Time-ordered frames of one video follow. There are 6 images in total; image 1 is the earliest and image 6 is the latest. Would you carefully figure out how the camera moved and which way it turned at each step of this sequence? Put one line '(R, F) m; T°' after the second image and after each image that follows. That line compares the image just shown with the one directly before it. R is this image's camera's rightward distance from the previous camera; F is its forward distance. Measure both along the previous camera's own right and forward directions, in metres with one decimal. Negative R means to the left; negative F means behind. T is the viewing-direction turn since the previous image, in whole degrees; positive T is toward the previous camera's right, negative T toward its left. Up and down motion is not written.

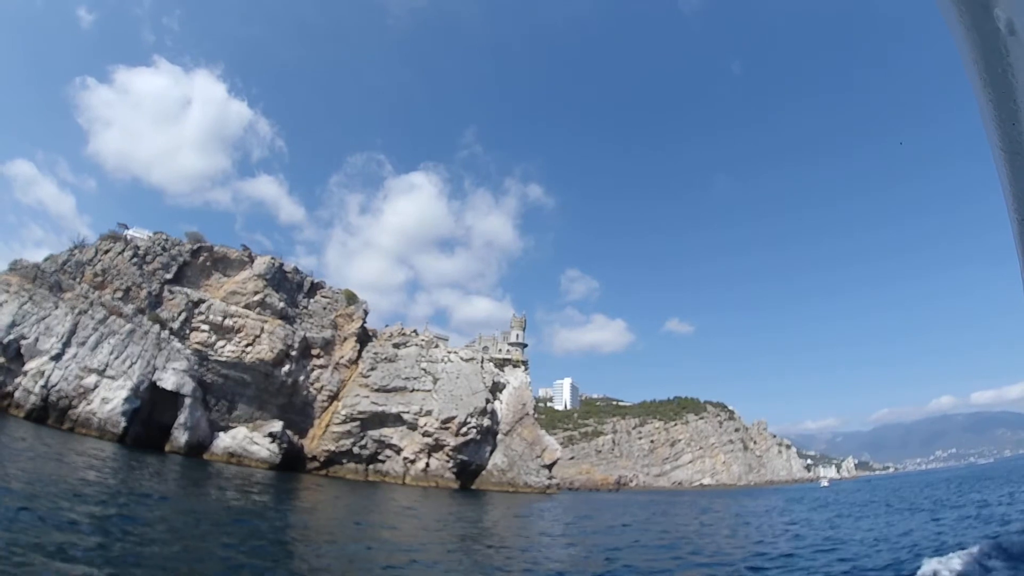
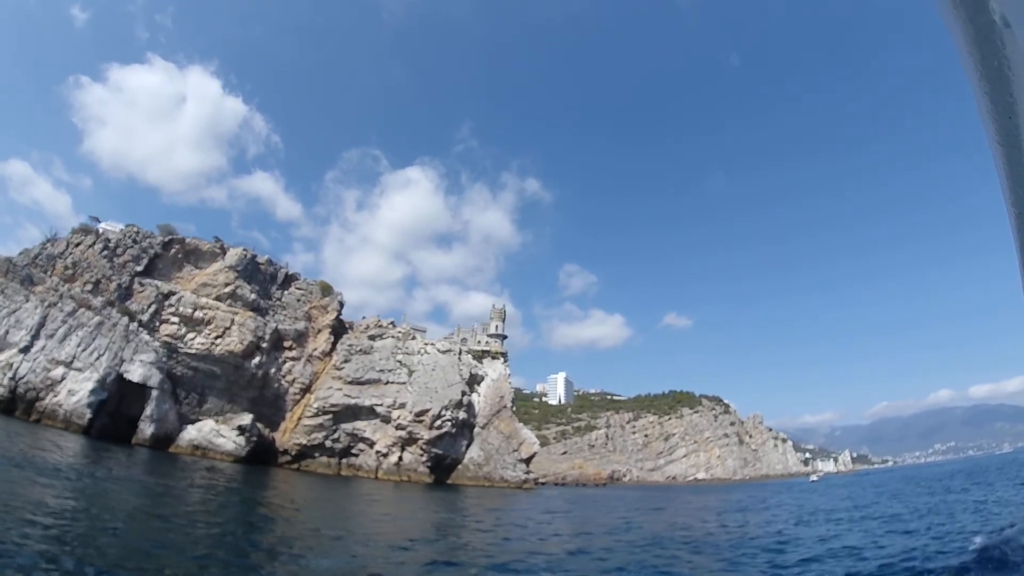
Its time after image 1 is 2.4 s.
(+1.5, +0.5) m; -1°
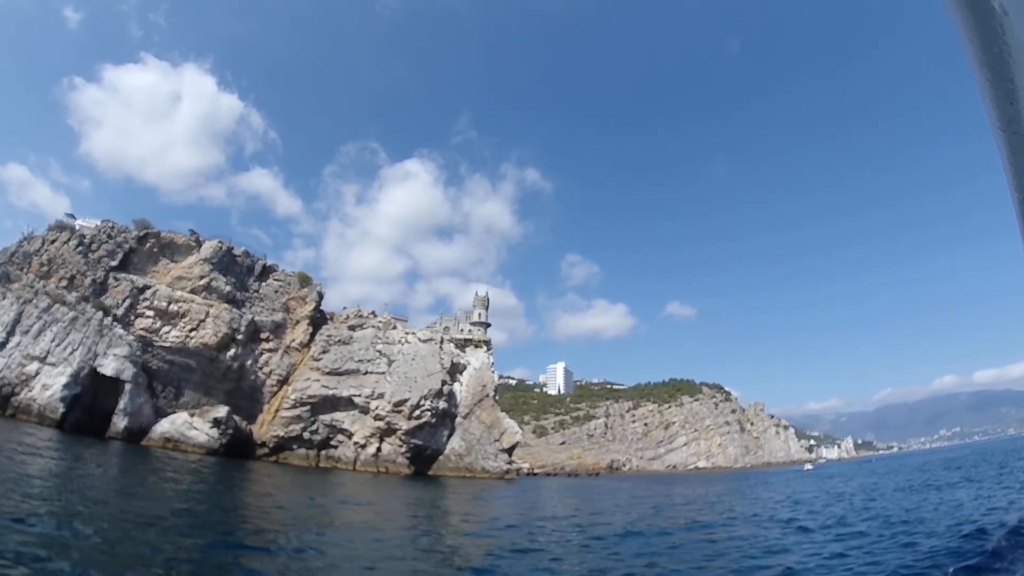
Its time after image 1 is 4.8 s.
(+1.5, +0.5) m; -1°
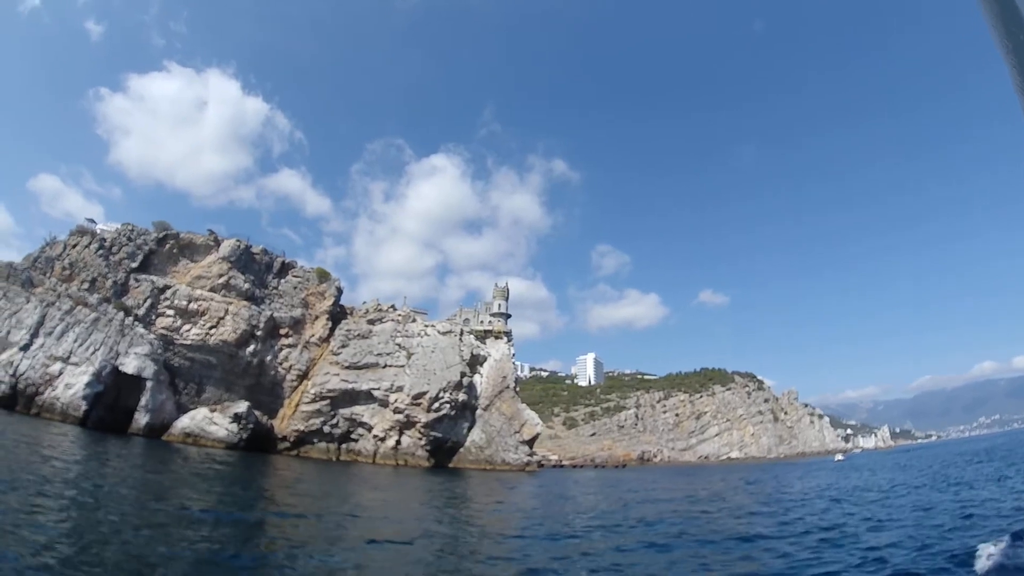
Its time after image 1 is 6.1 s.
(+0.8, +0.5) m; -3°
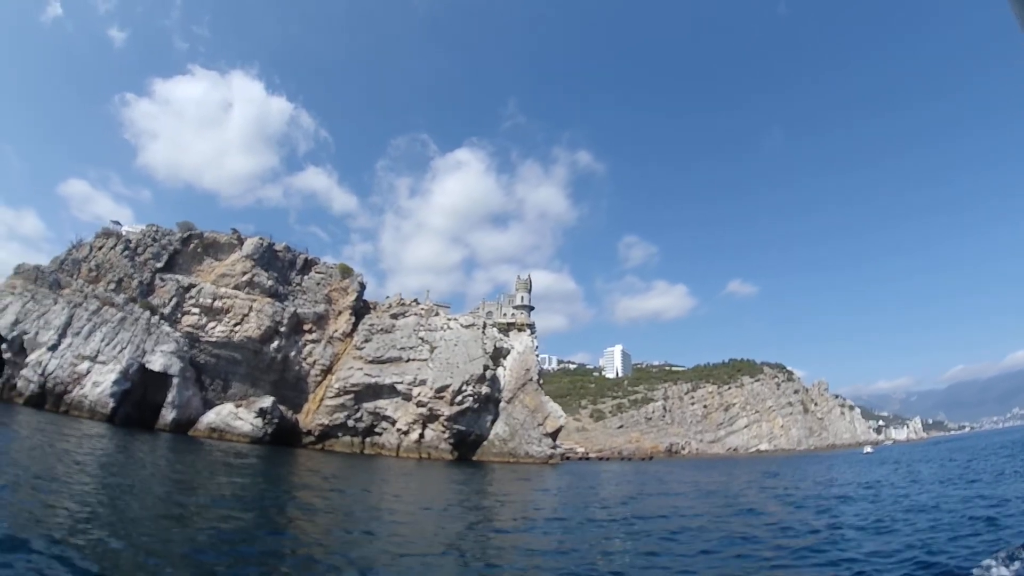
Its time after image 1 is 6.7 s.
(+0.5, +0.3) m; -3°
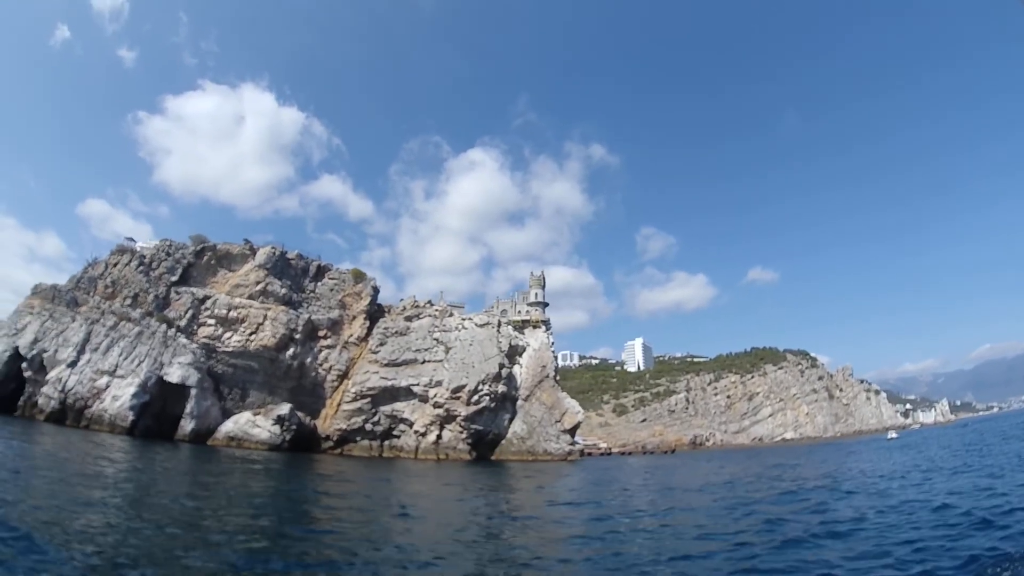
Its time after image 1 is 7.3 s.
(+0.5, +0.2) m; -2°
